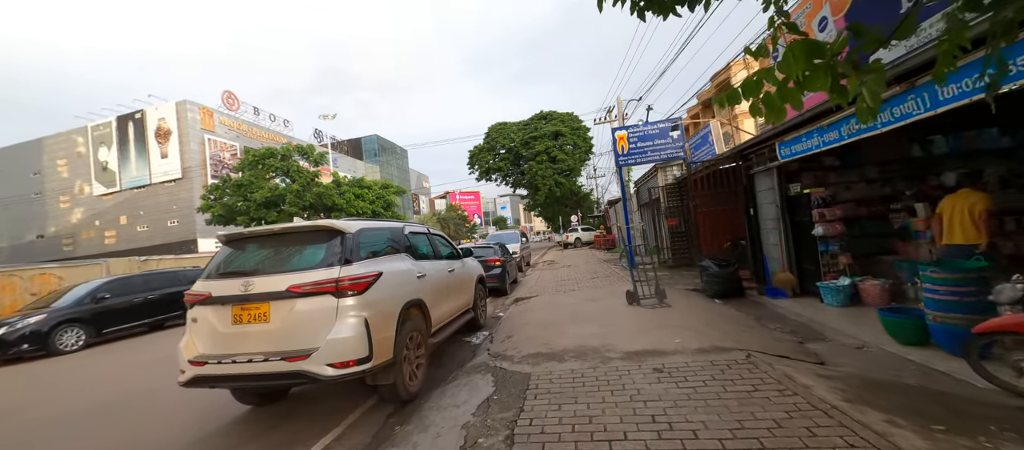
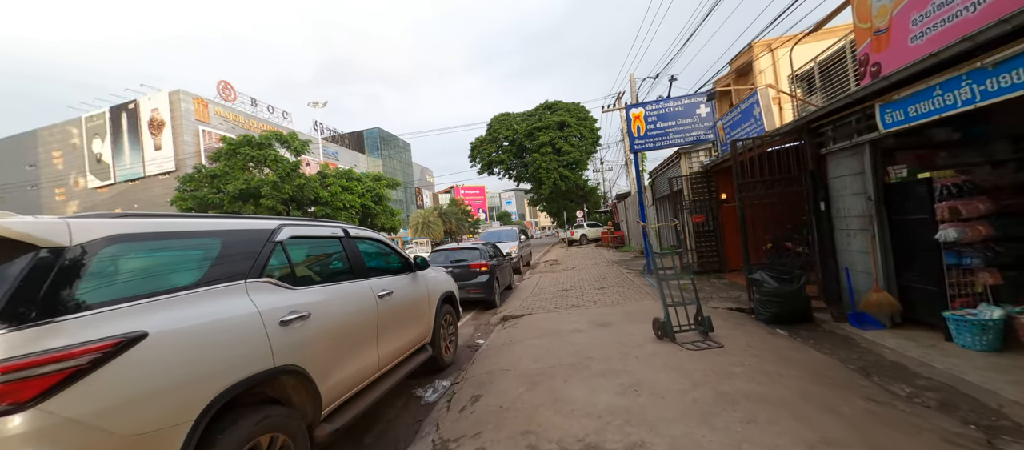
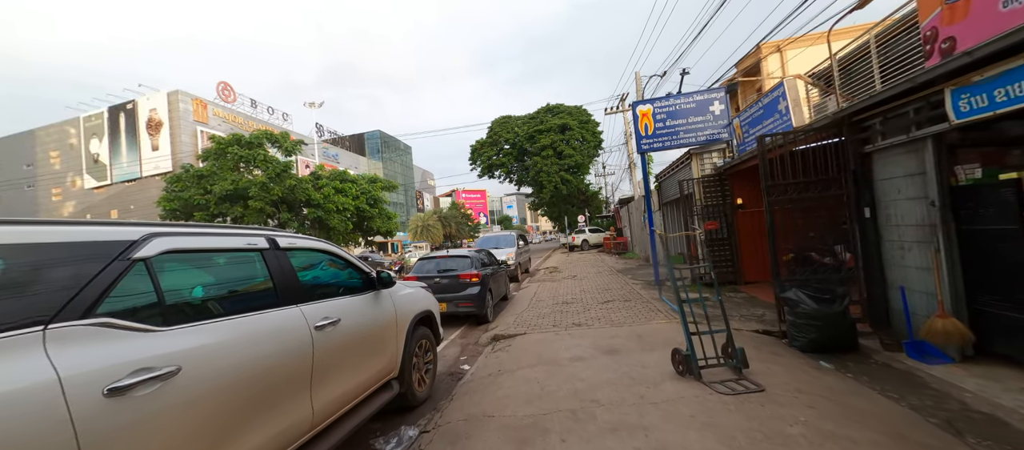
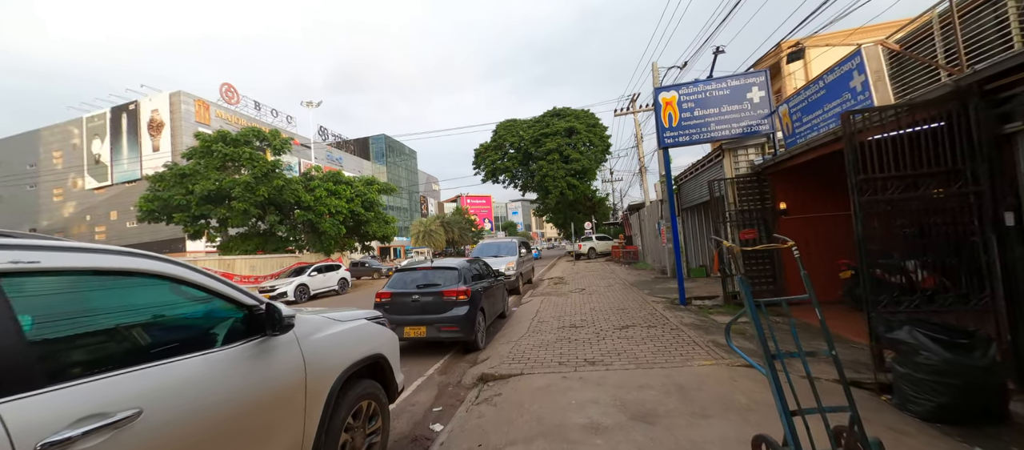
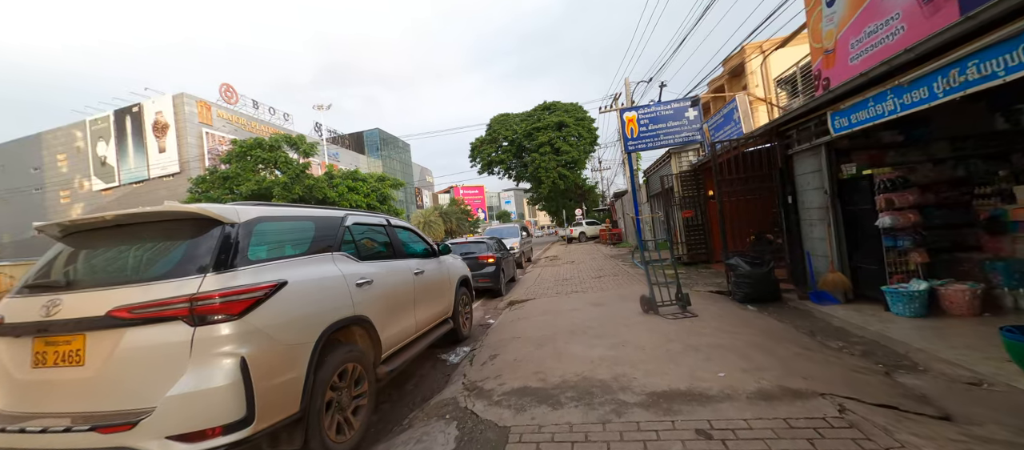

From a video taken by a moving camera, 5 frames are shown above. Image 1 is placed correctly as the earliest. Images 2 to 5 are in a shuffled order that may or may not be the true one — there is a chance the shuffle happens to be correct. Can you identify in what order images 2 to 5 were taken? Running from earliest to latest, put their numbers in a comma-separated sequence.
5, 2, 3, 4
